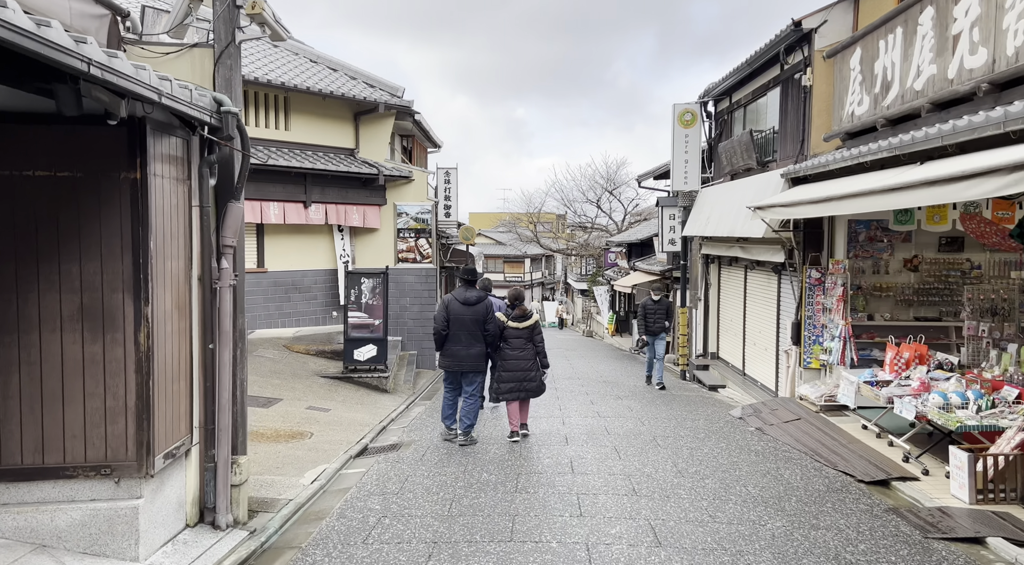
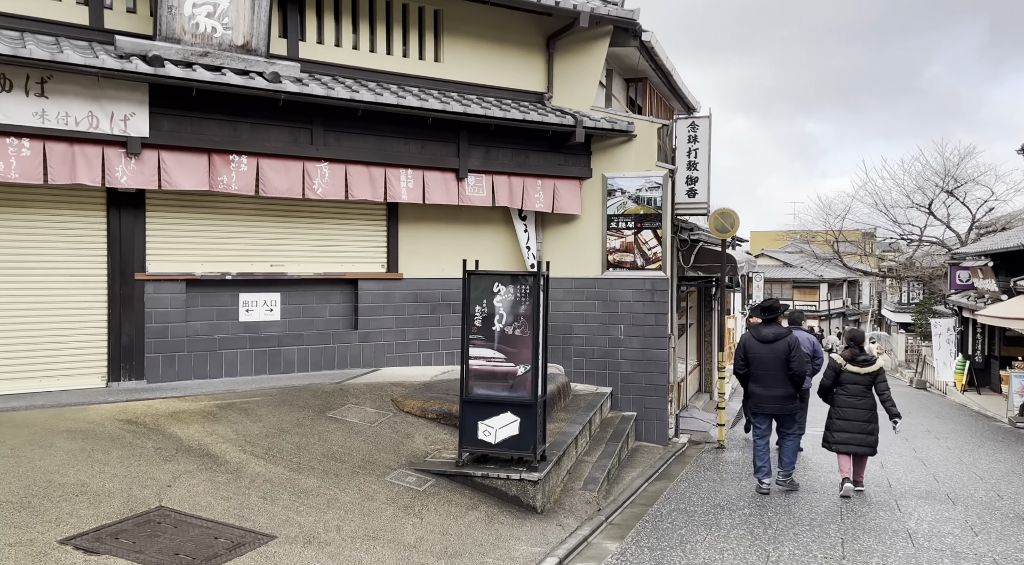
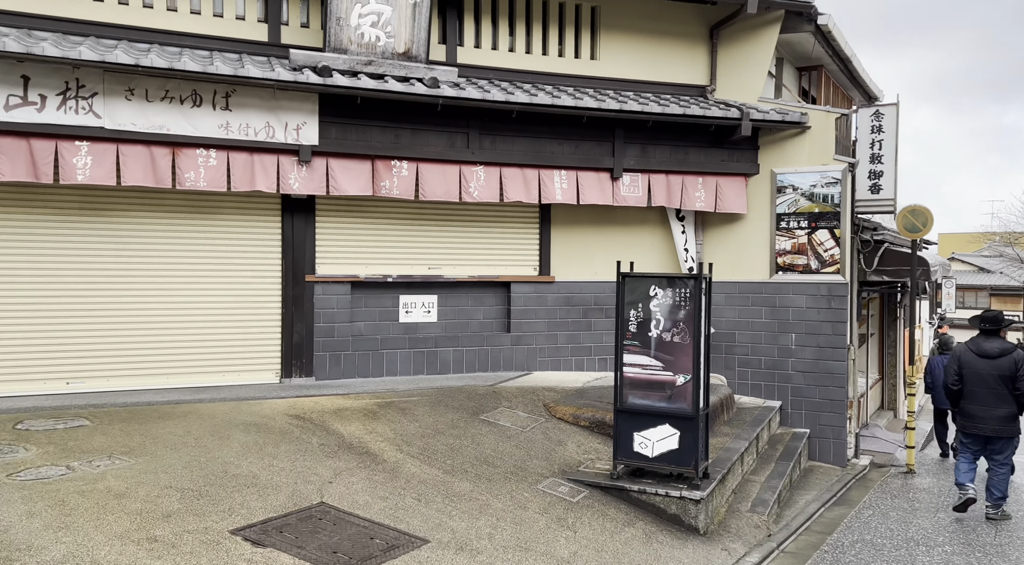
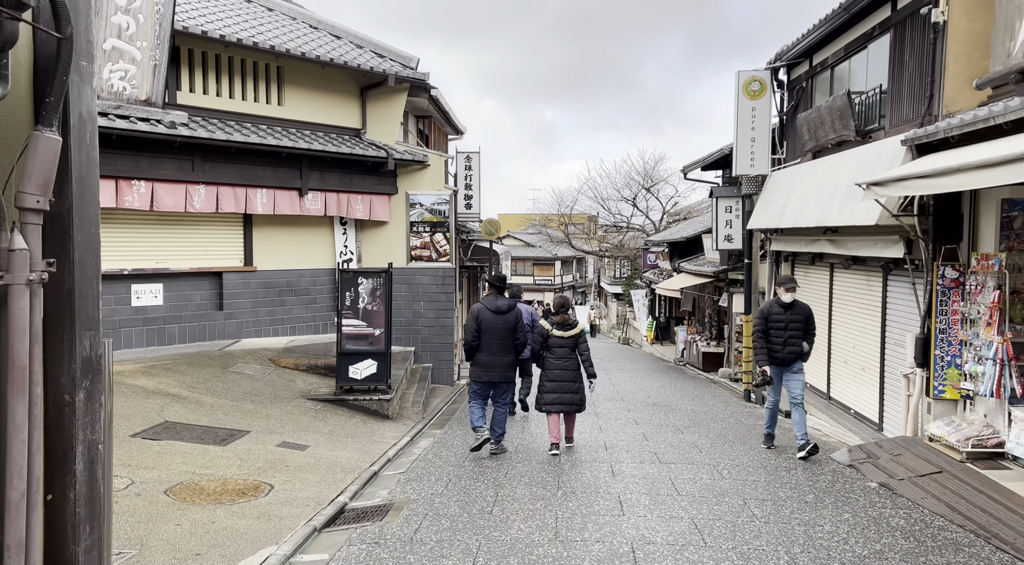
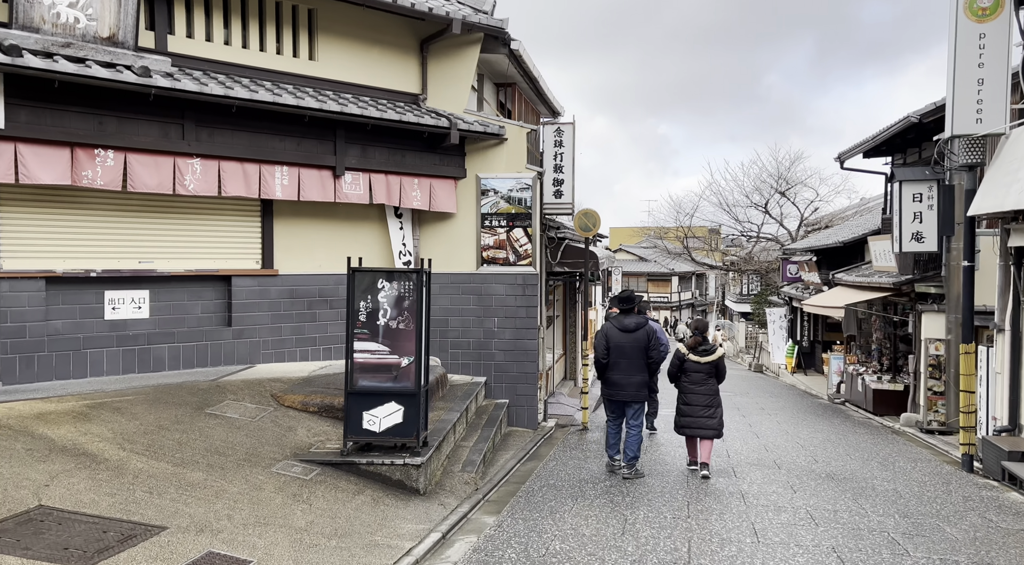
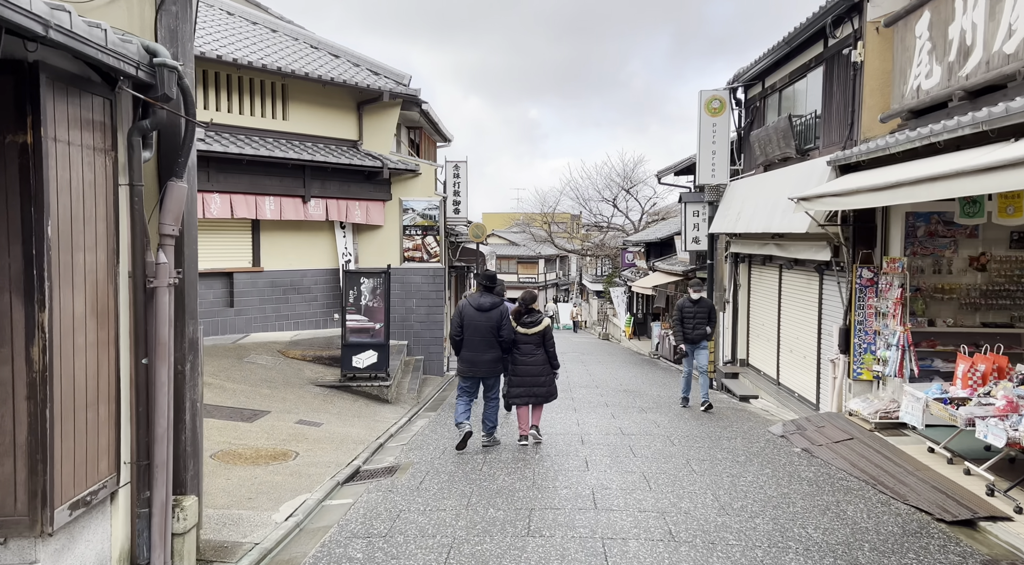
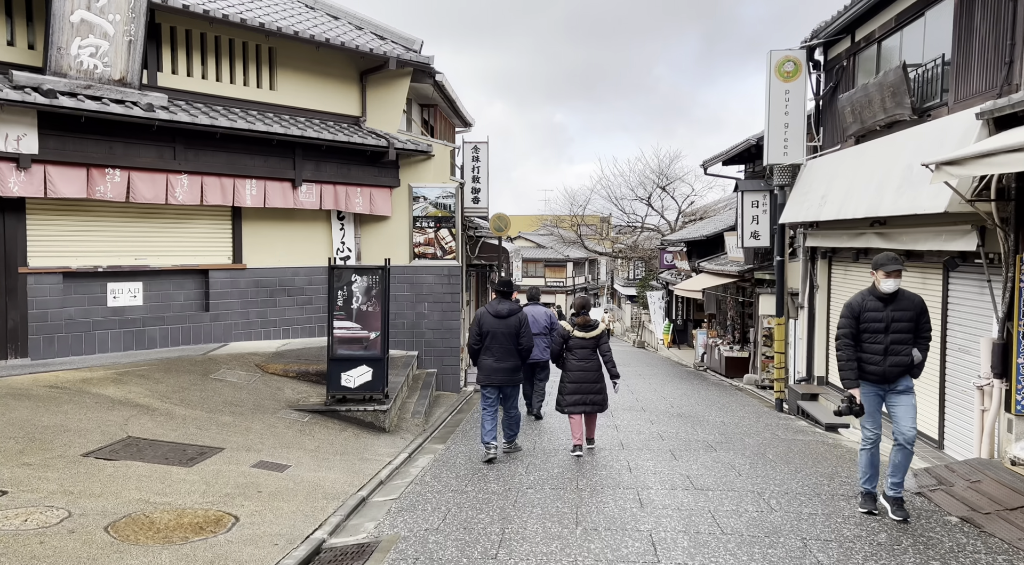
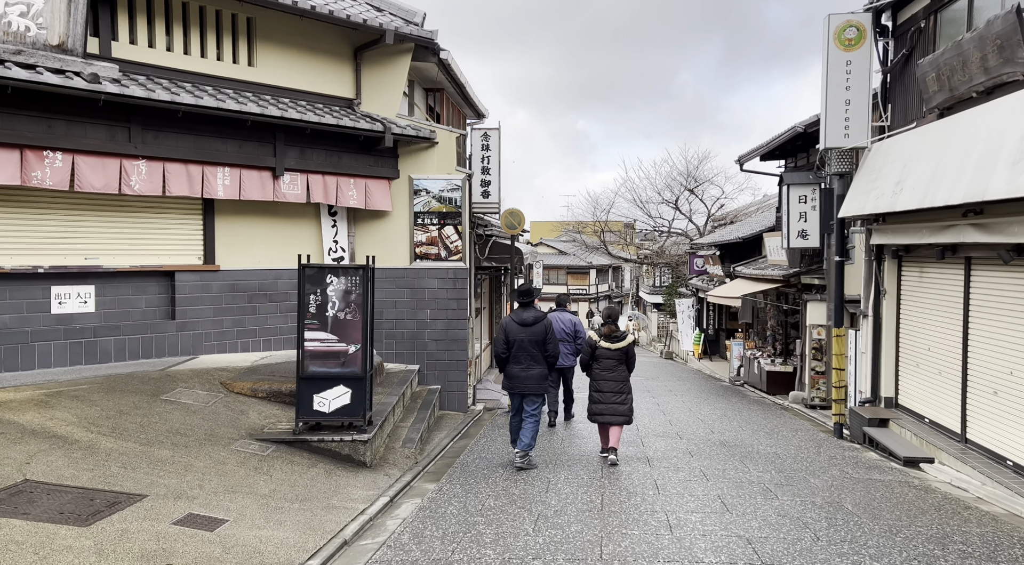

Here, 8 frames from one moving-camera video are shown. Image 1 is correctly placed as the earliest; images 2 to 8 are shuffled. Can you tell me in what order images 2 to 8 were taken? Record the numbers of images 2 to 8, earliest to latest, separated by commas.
6, 4, 7, 8, 5, 2, 3
